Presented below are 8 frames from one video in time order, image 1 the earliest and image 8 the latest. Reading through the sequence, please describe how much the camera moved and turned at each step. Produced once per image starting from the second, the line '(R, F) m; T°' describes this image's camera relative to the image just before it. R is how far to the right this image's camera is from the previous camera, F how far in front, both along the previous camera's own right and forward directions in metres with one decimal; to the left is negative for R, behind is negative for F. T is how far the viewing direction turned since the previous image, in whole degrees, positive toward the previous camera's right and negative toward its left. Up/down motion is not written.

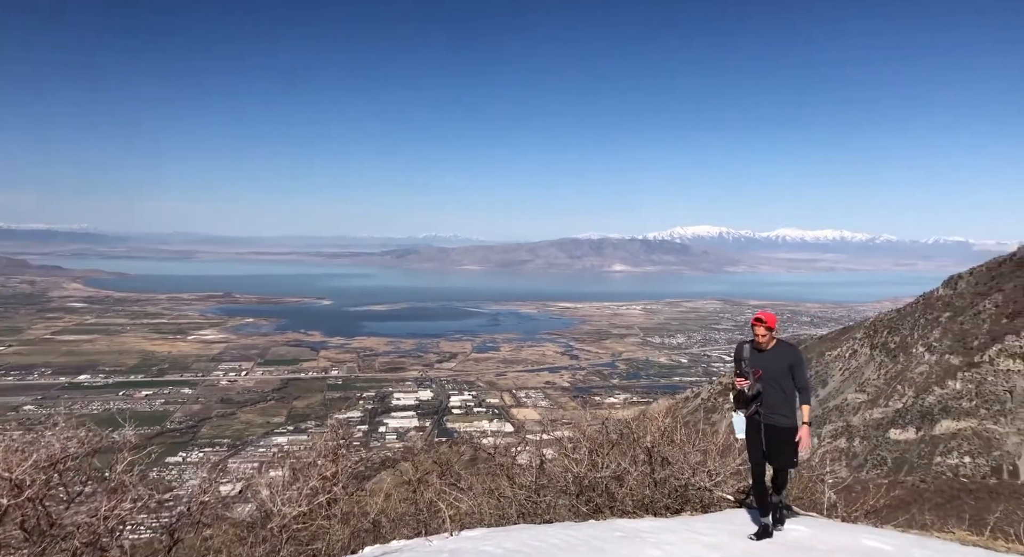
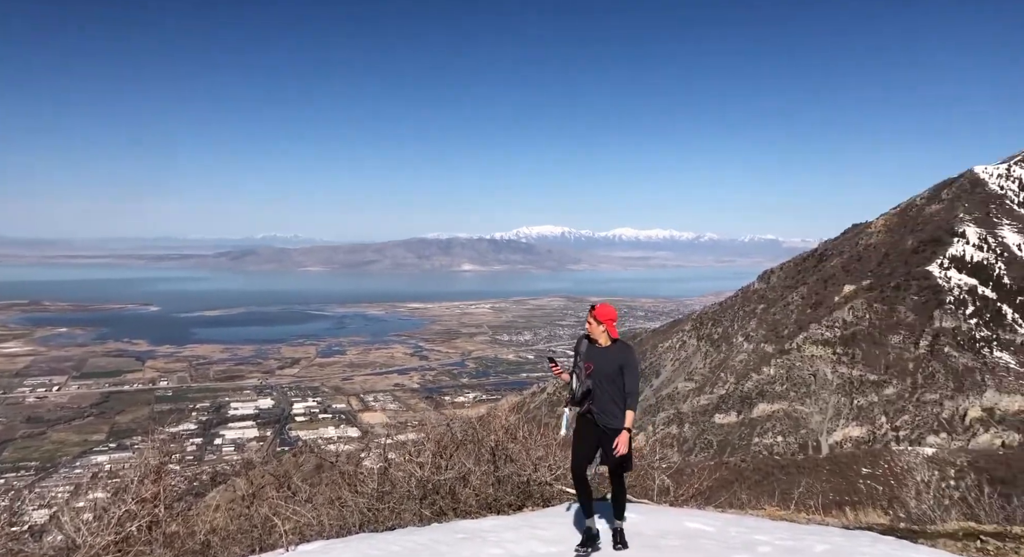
(+0.6, 0.0) m; +11°
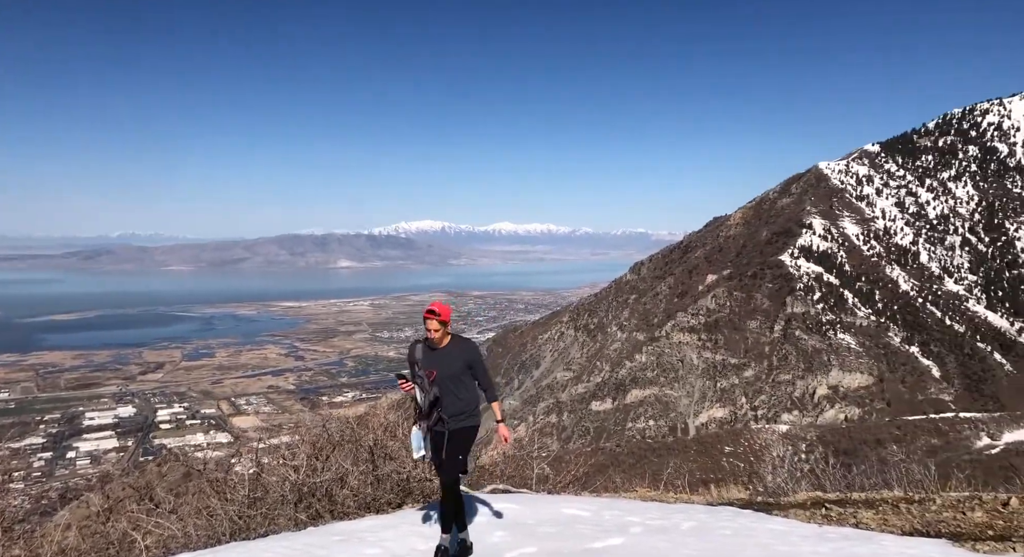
(+0.5, 0.0) m; +8°
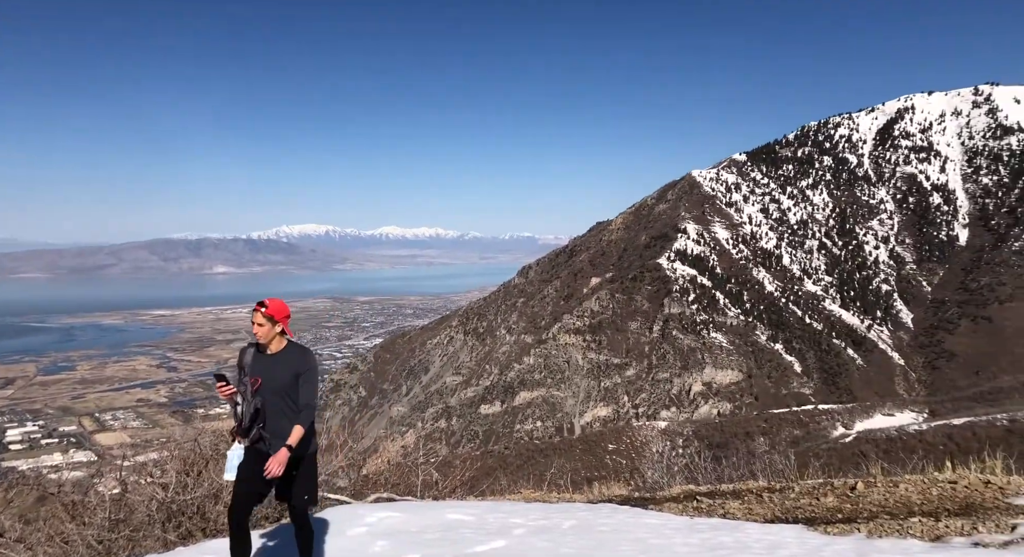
(+0.5, 0.0) m; +8°
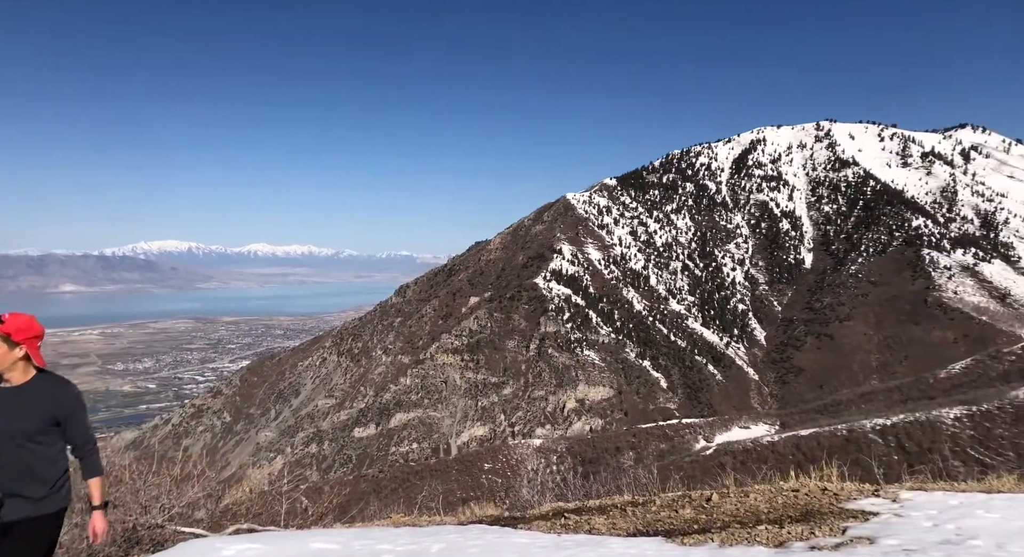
(+0.6, 0.0) m; +8°
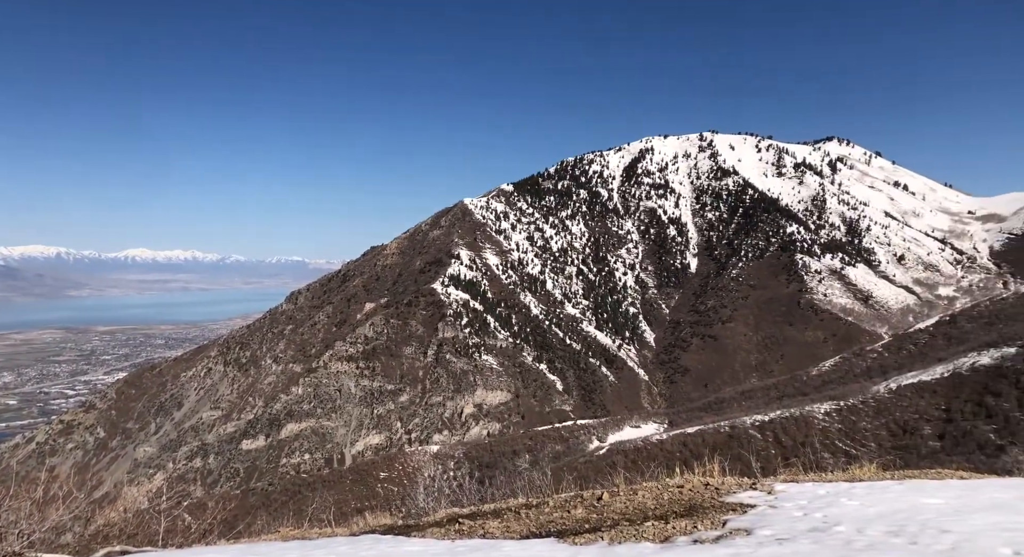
(+0.4, 0.0) m; +7°
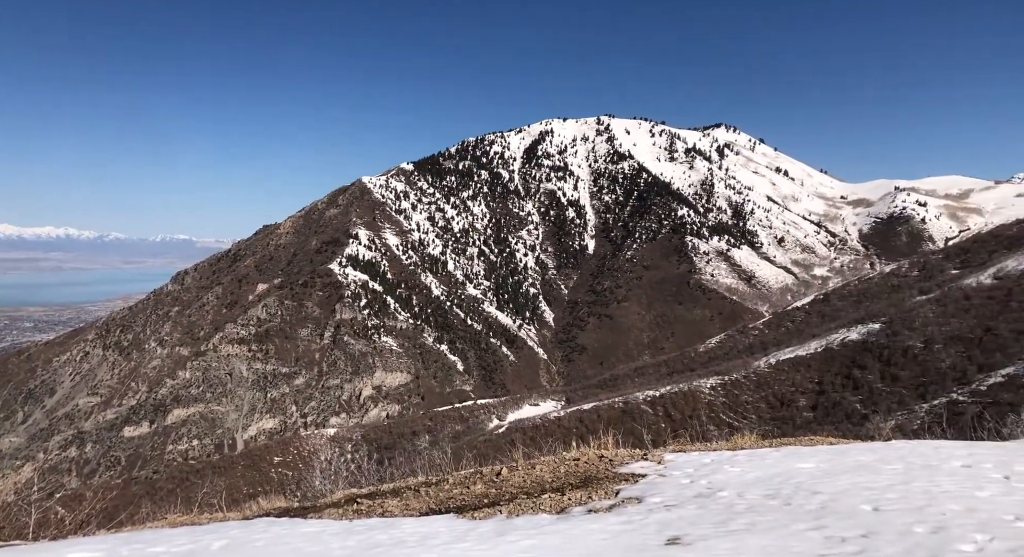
(+0.1, 0.0) m; +8°
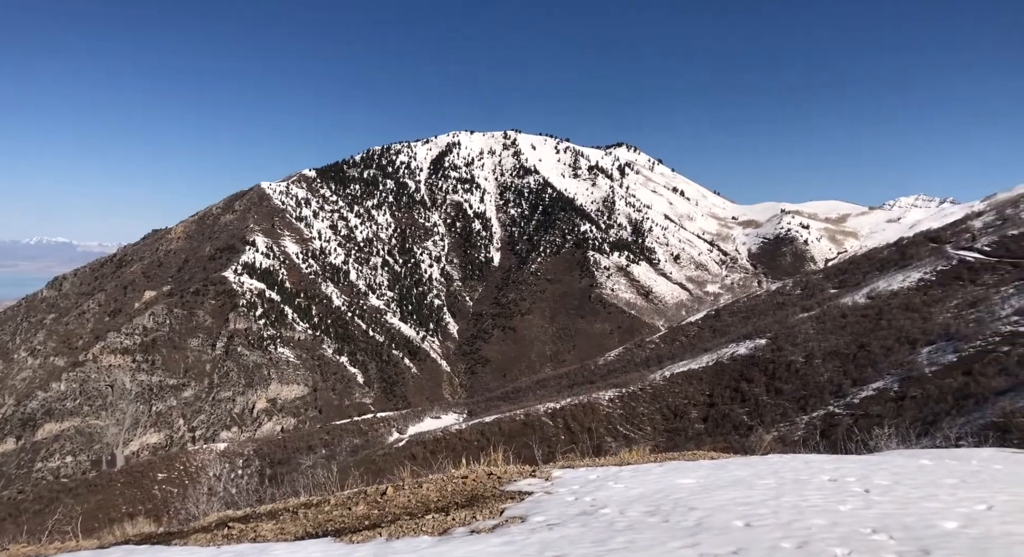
(+0.5, +0.1) m; +6°
